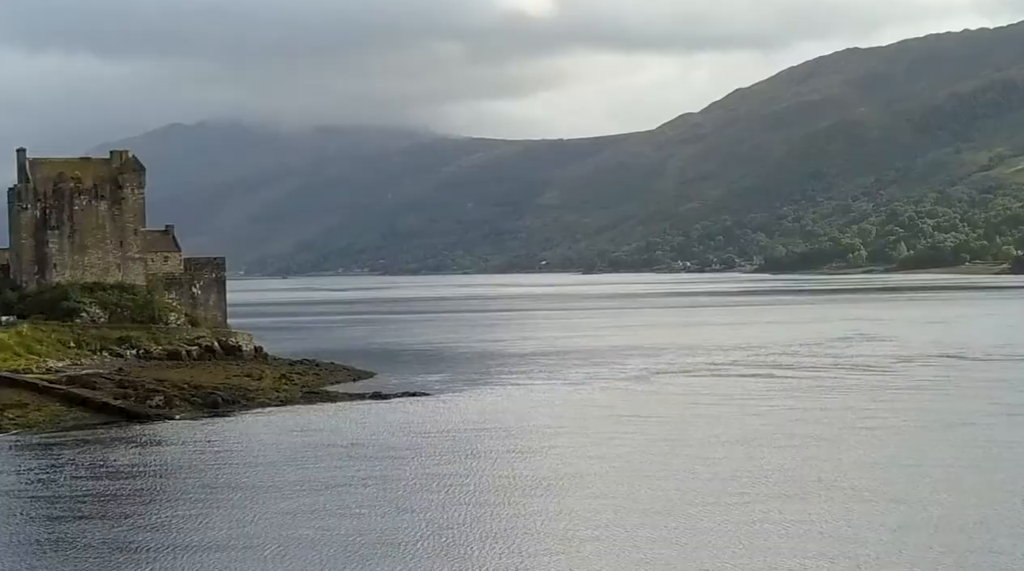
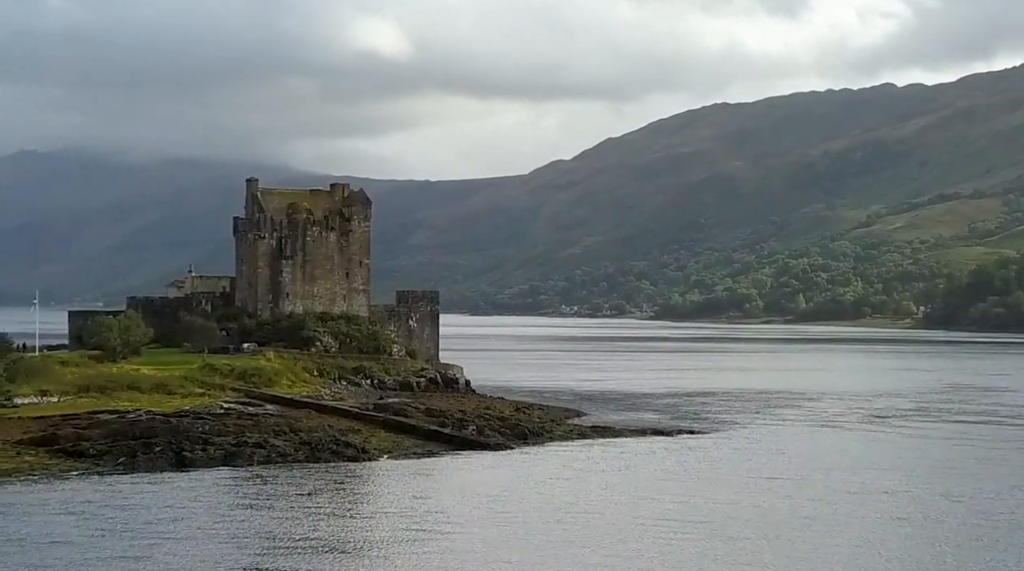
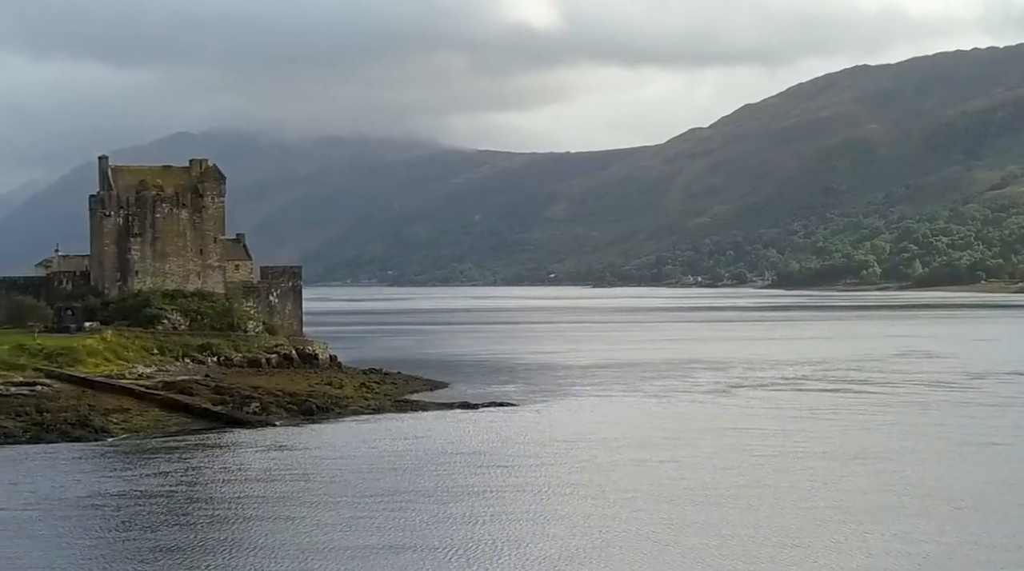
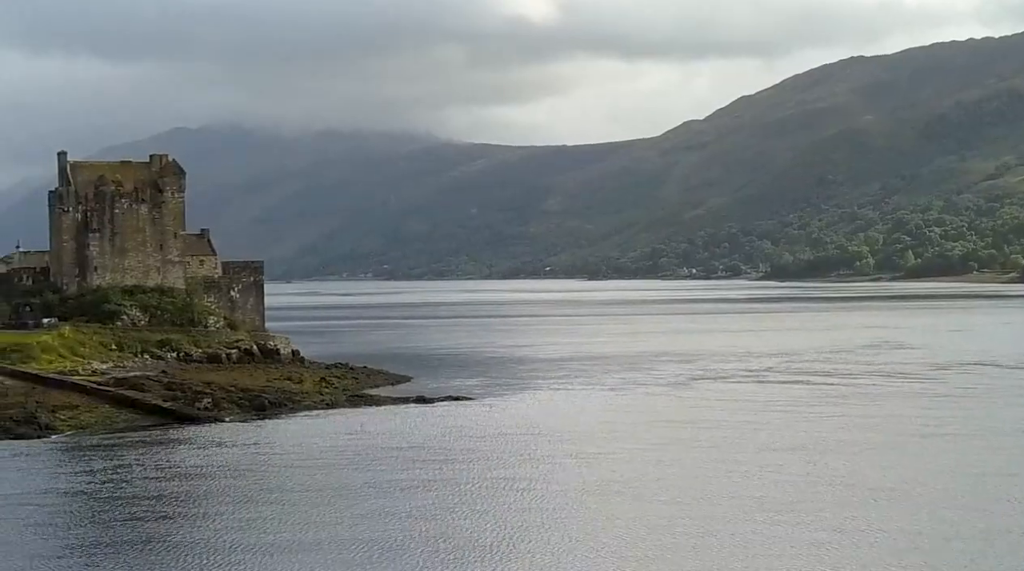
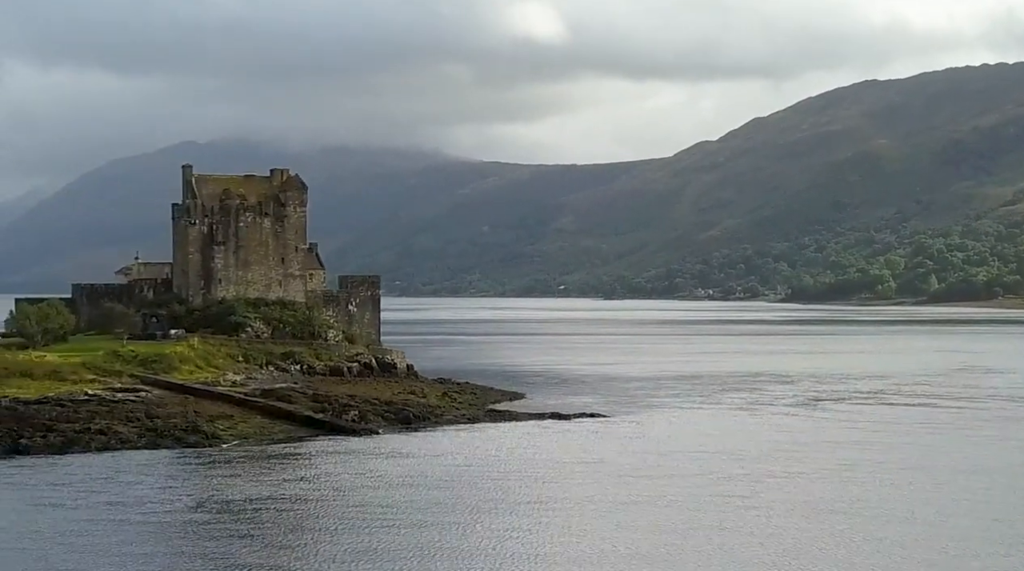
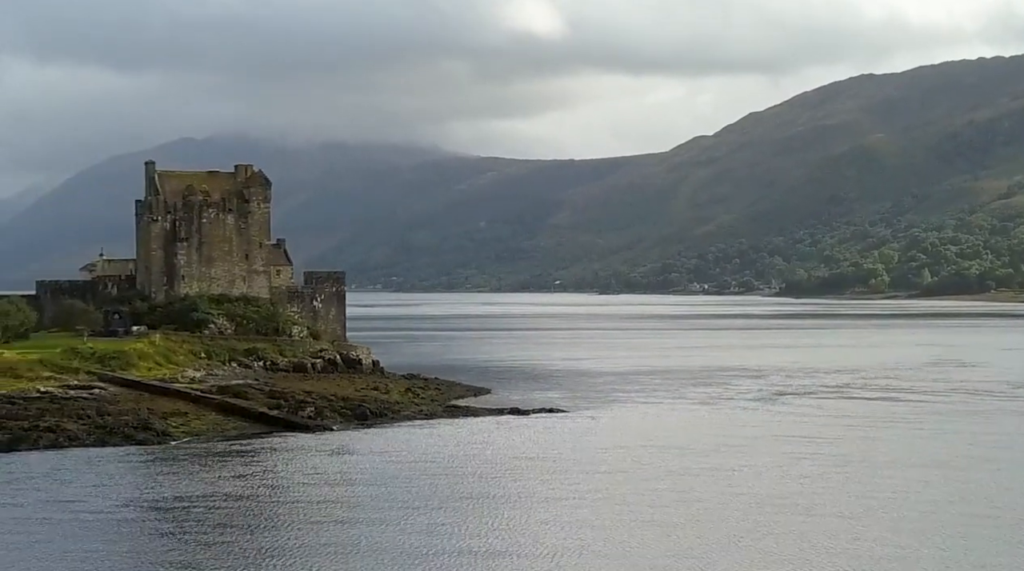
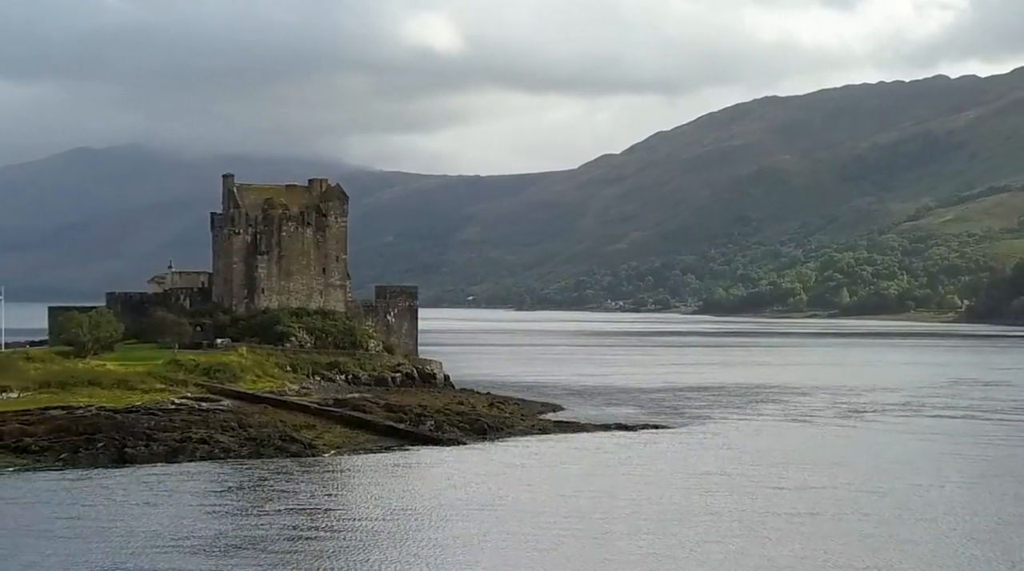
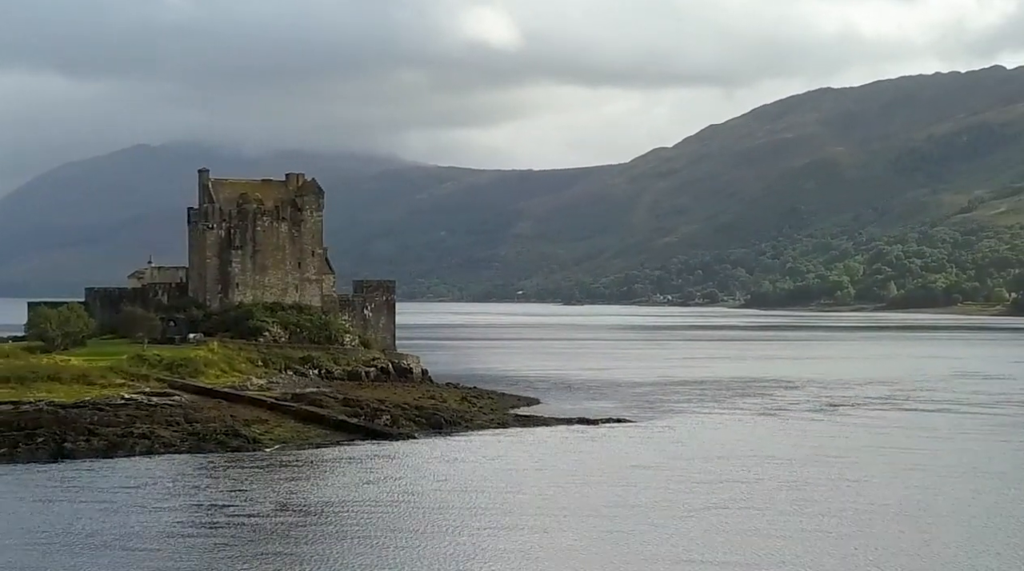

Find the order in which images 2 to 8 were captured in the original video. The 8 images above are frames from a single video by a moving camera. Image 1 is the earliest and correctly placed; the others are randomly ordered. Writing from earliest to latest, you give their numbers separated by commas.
4, 3, 6, 5, 8, 7, 2
